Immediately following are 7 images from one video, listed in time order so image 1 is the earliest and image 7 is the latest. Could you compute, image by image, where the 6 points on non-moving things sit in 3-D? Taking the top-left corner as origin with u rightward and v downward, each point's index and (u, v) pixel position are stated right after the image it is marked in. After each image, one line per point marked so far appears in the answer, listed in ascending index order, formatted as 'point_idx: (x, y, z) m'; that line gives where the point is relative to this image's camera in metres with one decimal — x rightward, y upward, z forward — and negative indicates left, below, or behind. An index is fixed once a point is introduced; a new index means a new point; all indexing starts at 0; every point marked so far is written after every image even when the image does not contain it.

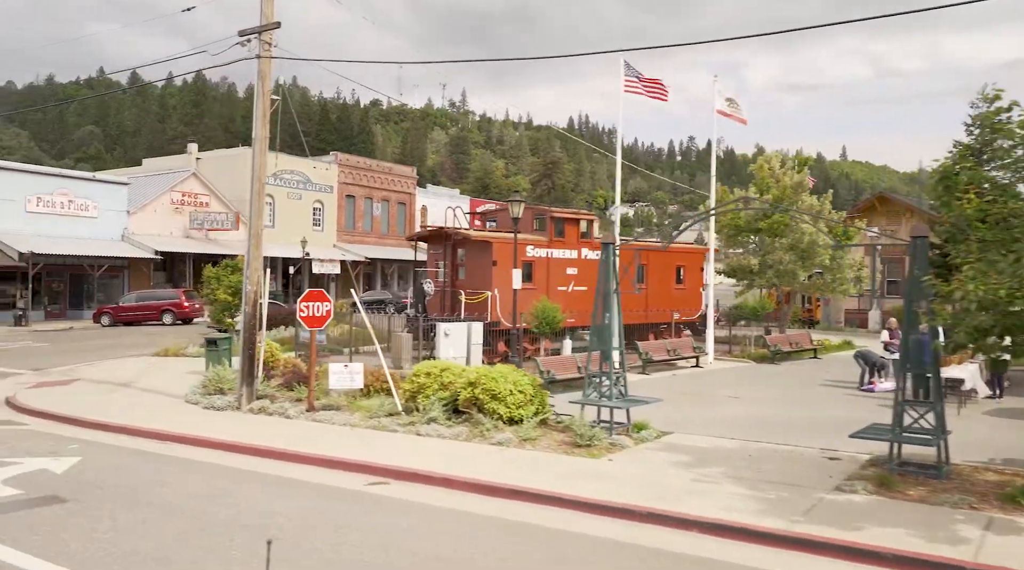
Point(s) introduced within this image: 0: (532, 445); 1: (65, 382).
0: (+0.2, -1.9, +10.2) m
1: (-10.3, -2.3, +19.9) m
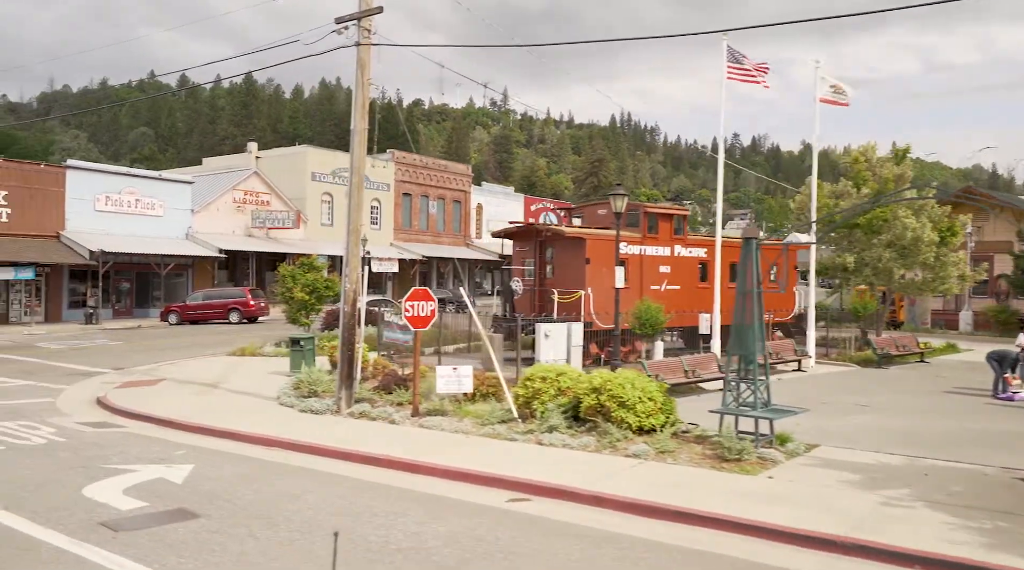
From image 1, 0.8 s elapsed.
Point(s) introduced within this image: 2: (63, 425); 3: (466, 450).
0: (+1.8, -1.9, +9.4) m
1: (-8.2, -2.3, +19.8) m
2: (-7.2, -2.3, +14.0) m
3: (-0.5, -2.0, +10.6) m
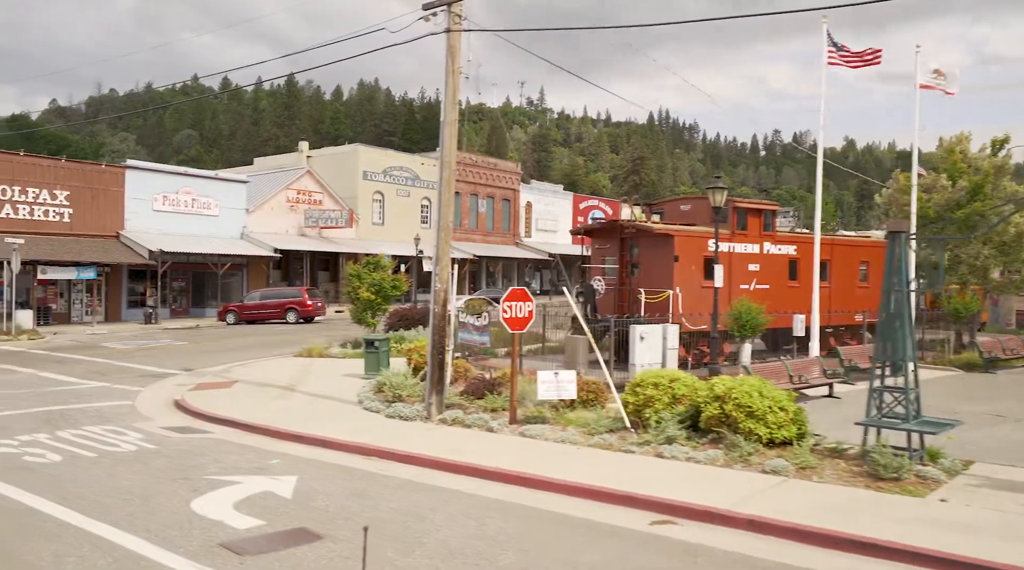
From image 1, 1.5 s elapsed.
0: (+3.1, -1.9, +8.7) m
1: (-6.4, -2.3, +19.4) m
2: (-5.6, -2.3, +13.6) m
3: (+0.8, -2.0, +9.9) m
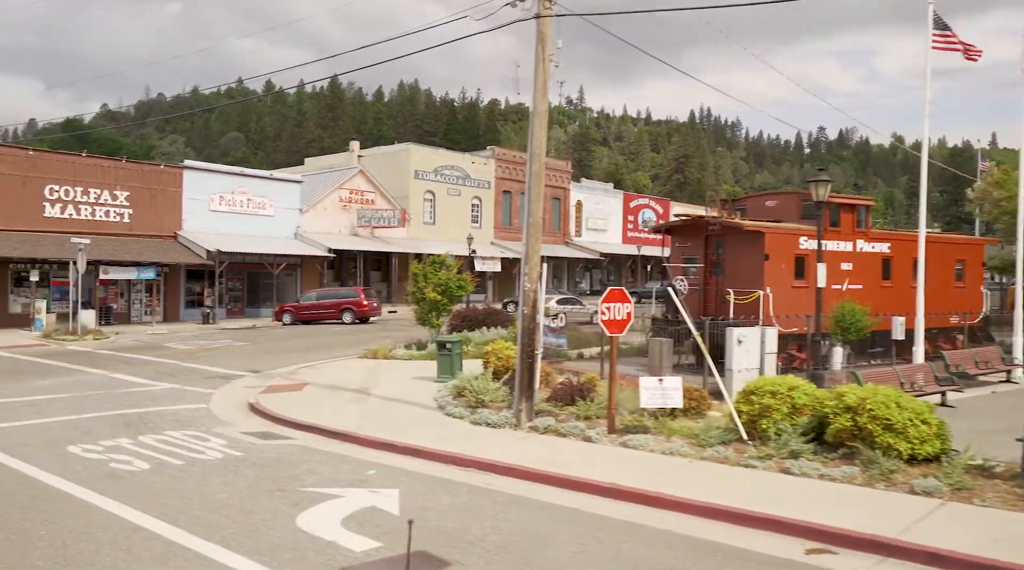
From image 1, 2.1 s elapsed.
0: (+4.2, -1.9, +7.8) m
1: (-4.7, -2.3, +19.1) m
2: (-4.2, -2.3, +13.2) m
3: (+2.1, -2.0, +9.2) m
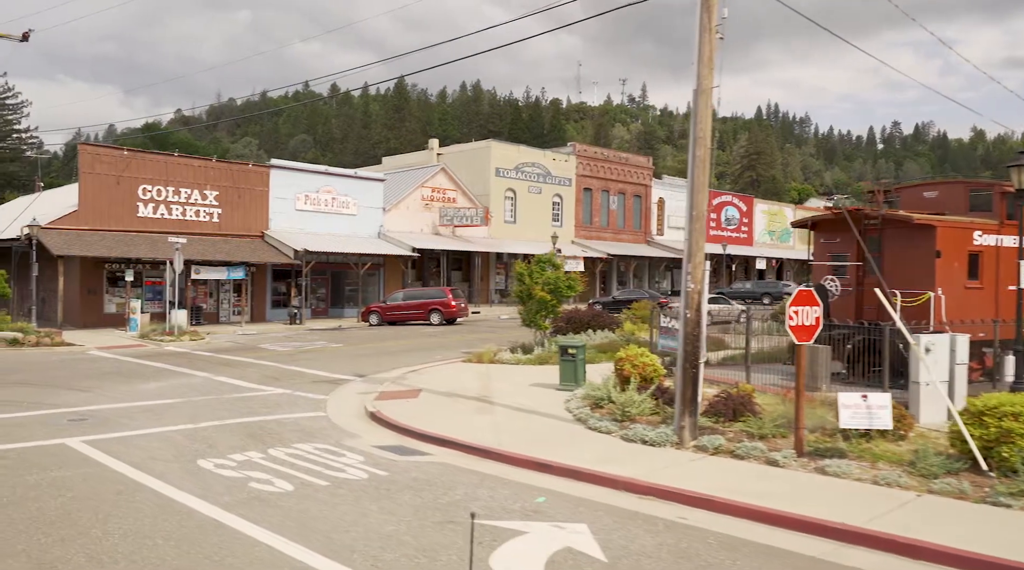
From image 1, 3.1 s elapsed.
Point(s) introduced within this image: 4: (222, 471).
0: (+6.0, -2.0, +6.2) m
1: (-2.1, -2.3, +18.1) m
2: (-2.0, -2.3, +12.2) m
3: (+3.9, -2.1, +7.7) m
4: (-3.6, -2.3, +10.9) m
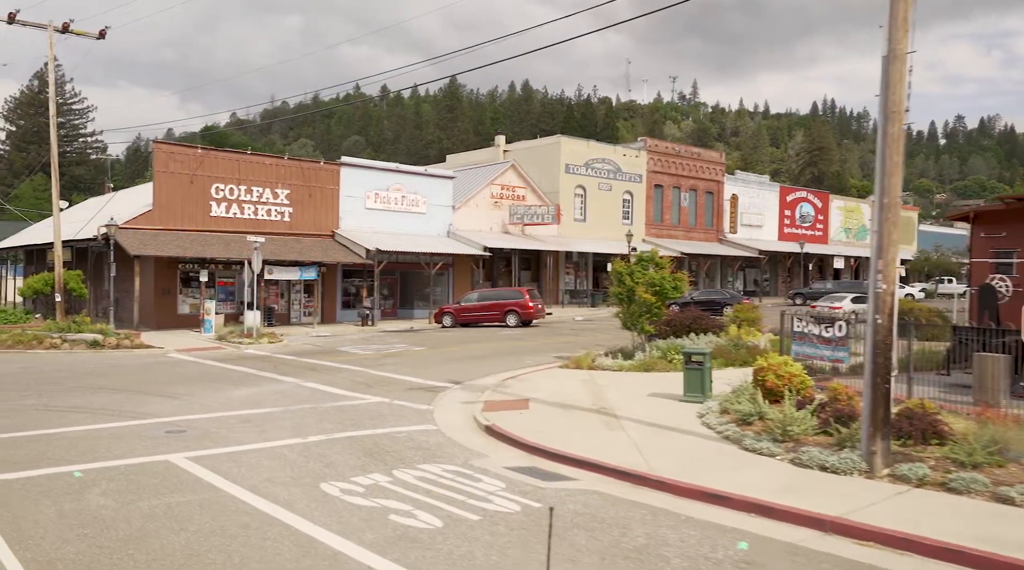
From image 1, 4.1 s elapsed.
0: (+7.6, -2.0, +4.4) m
1: (+0.2, -2.3, +16.7) m
2: (-0.1, -2.4, +10.8) m
3: (+5.6, -2.1, +6.0) m
4: (-1.8, -2.4, +9.6) m
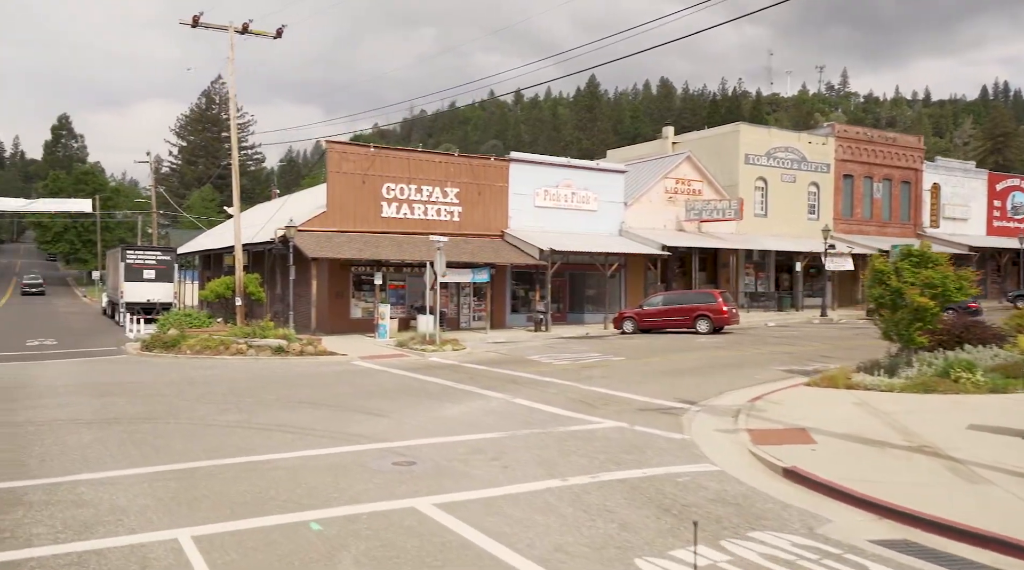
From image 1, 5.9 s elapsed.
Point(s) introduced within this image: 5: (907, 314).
0: (+9.8, -2.0, +0.1) m
1: (+4.5, -2.4, +13.4) m
2: (+3.3, -2.4, +7.7) m
3: (+8.2, -2.1, +2.0) m
4: (+1.5, -2.4, +6.8) m
5: (+8.5, -0.6, +18.7) m
